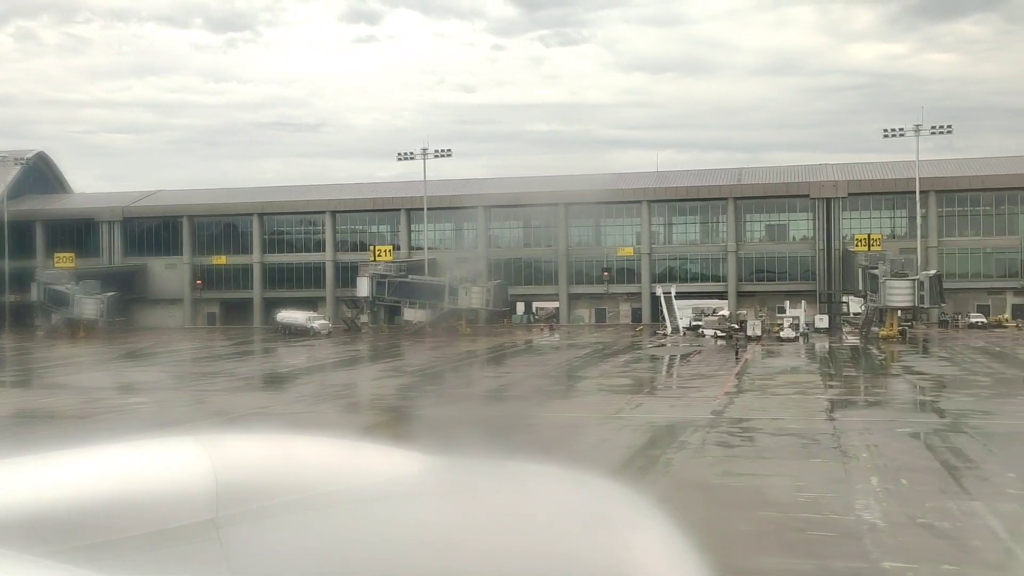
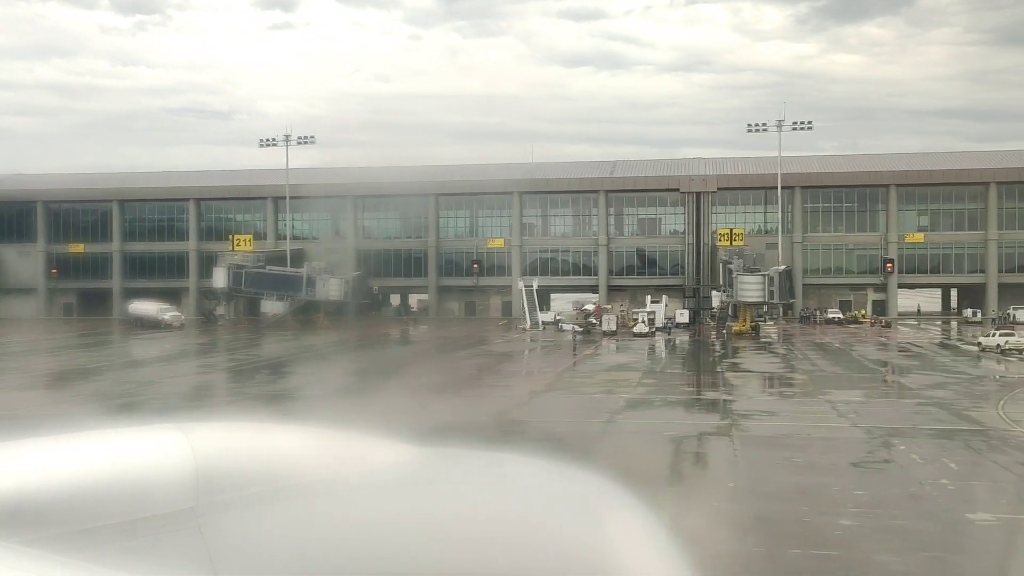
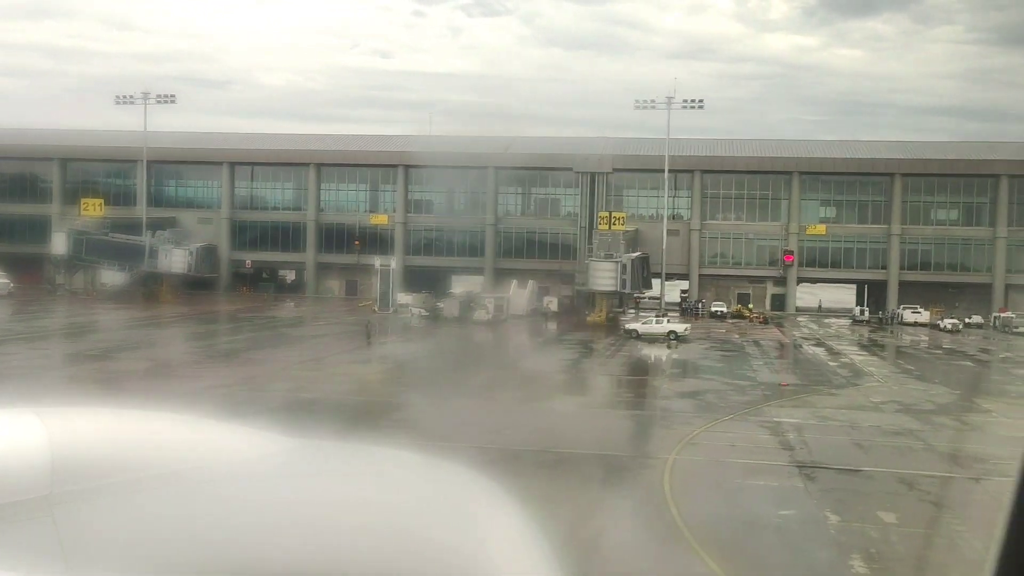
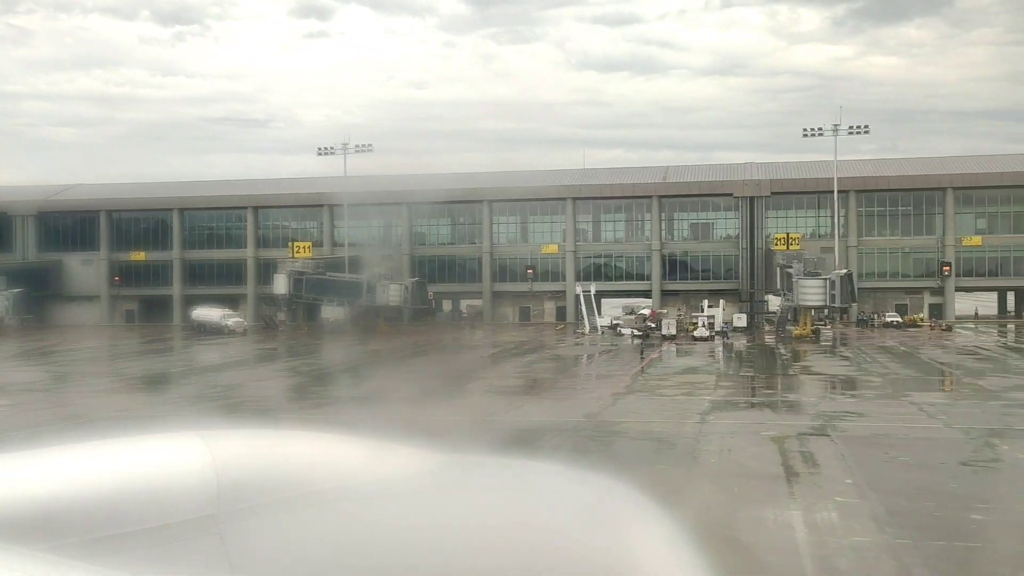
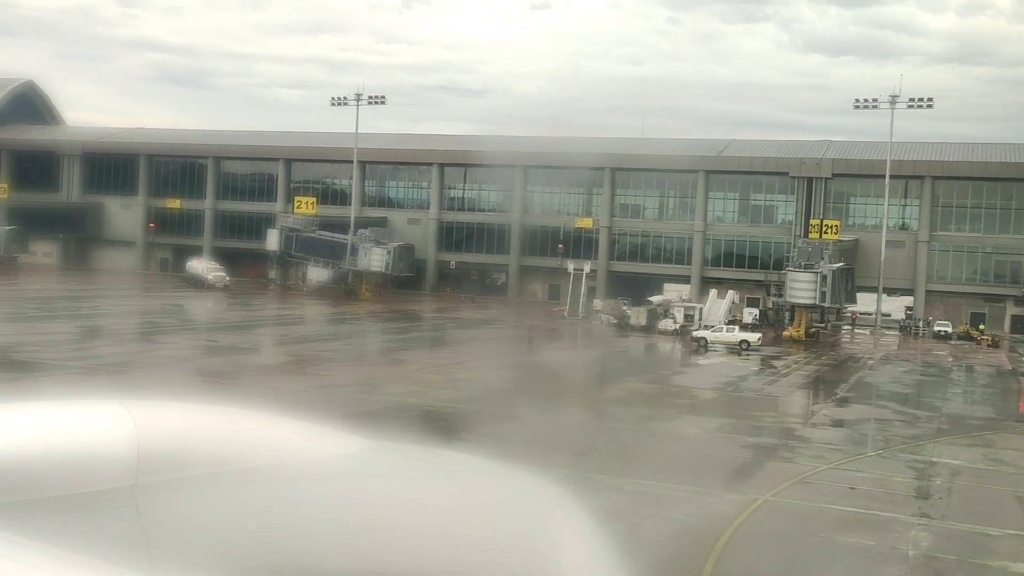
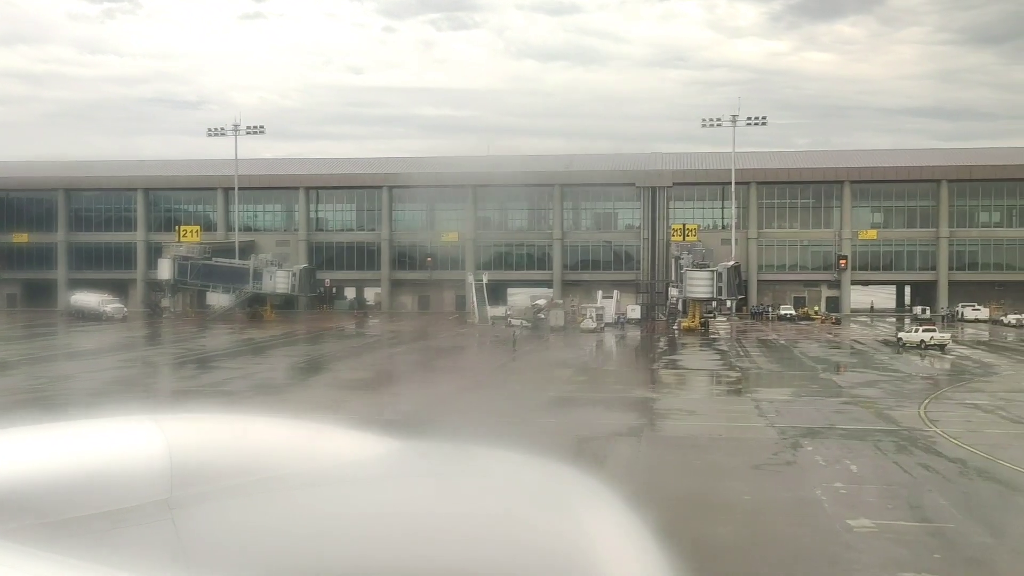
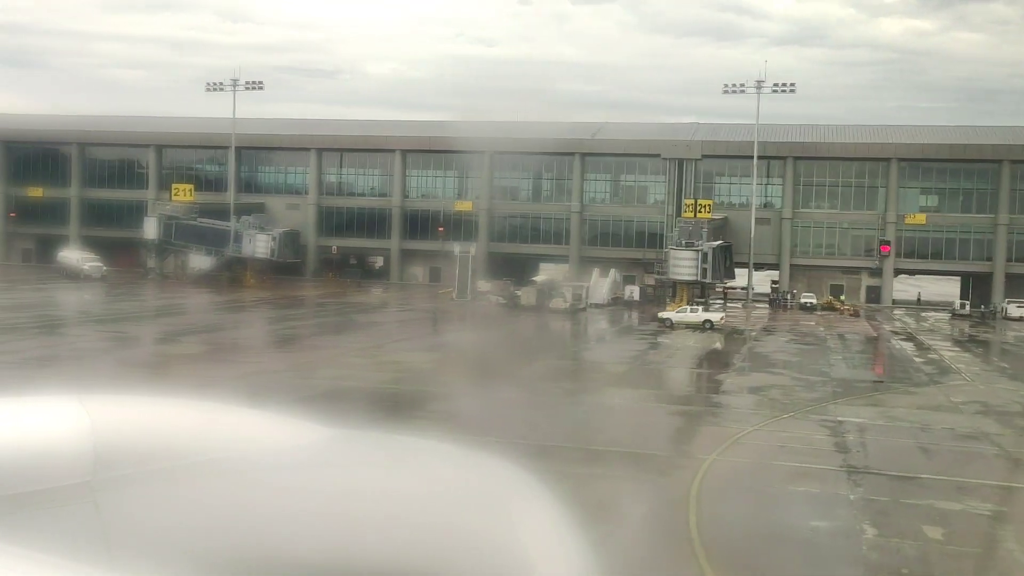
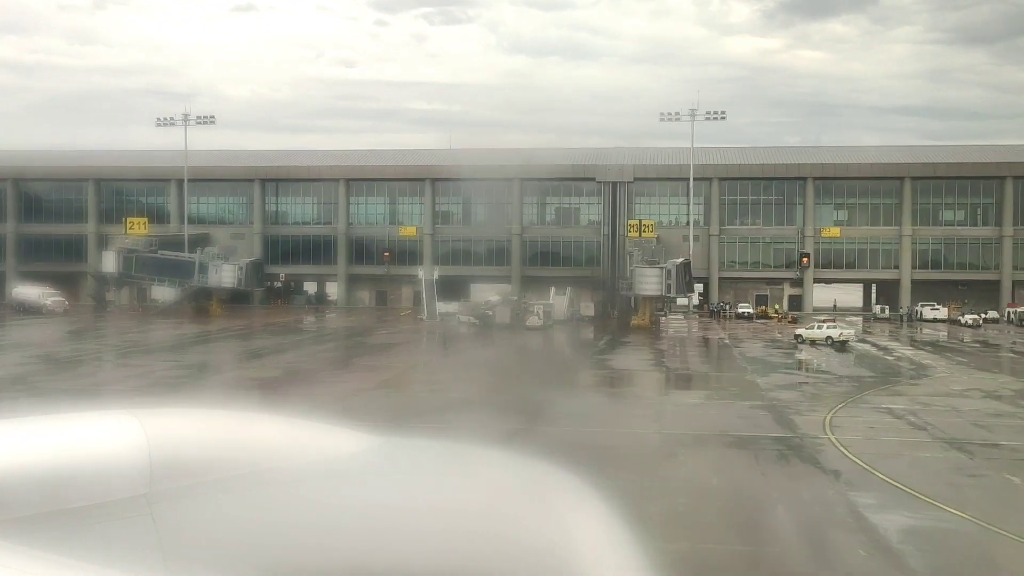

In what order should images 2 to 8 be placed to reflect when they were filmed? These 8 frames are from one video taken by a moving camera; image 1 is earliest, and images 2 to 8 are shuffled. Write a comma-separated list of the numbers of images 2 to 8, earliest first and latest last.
4, 2, 6, 8, 3, 7, 5
